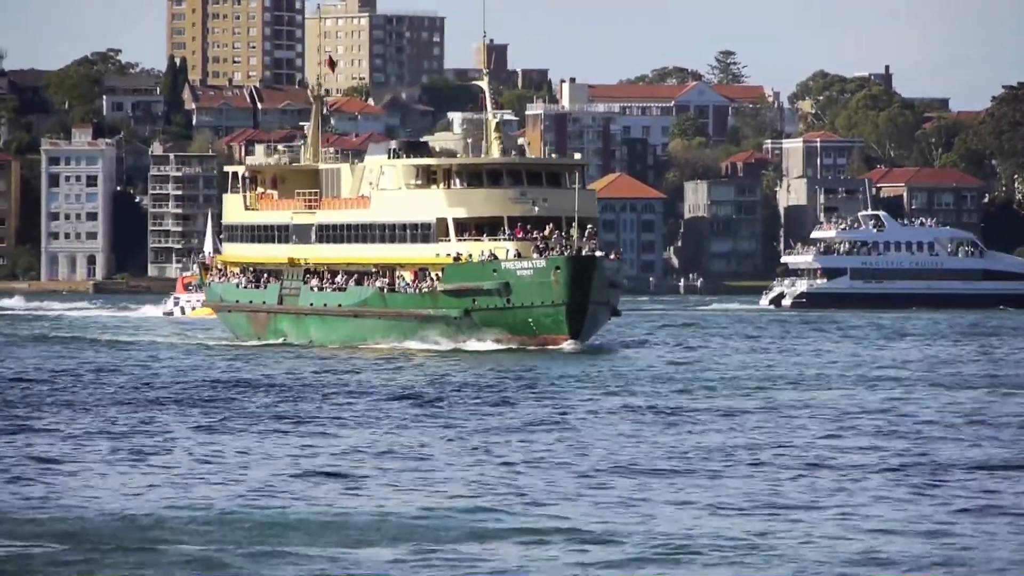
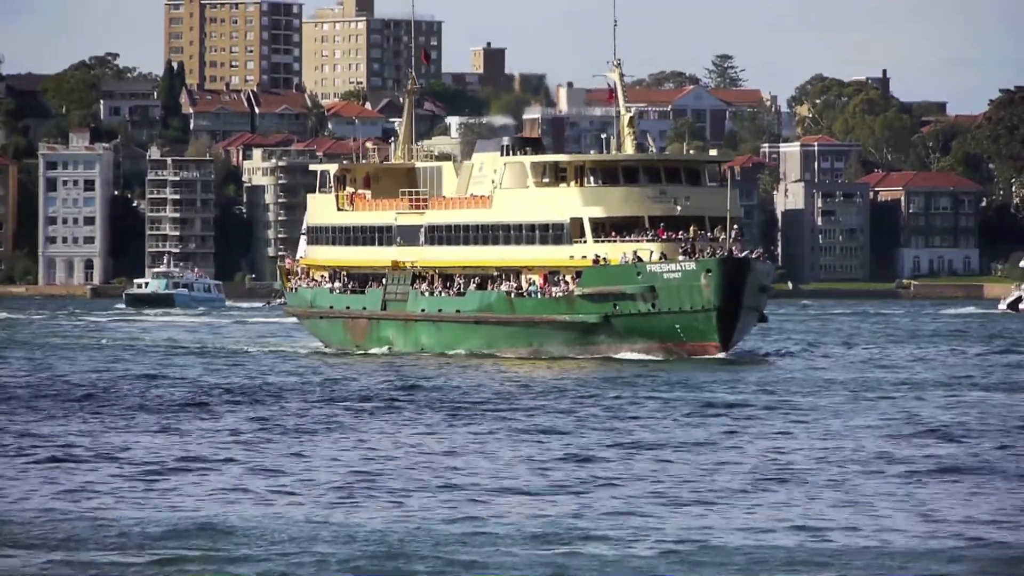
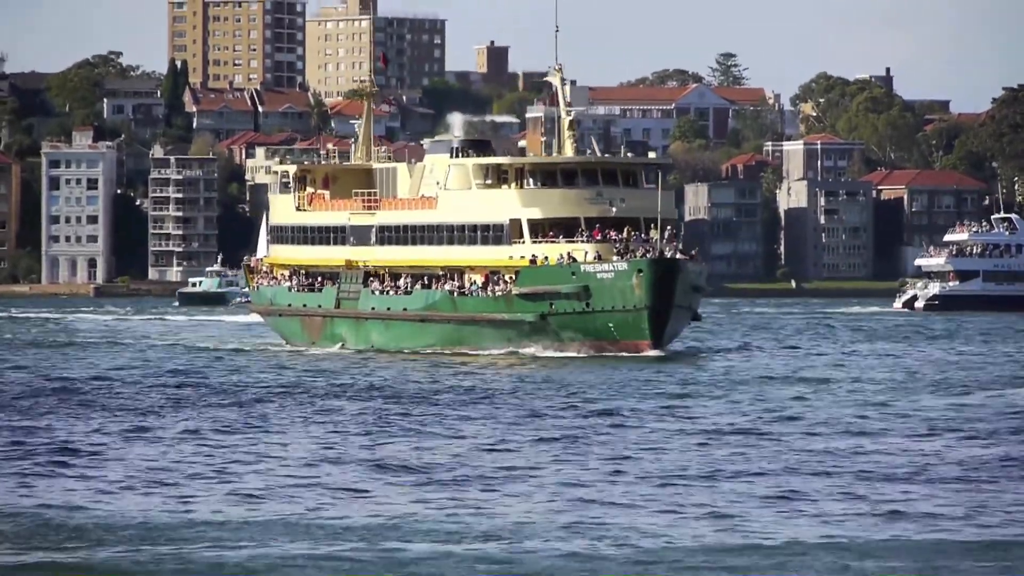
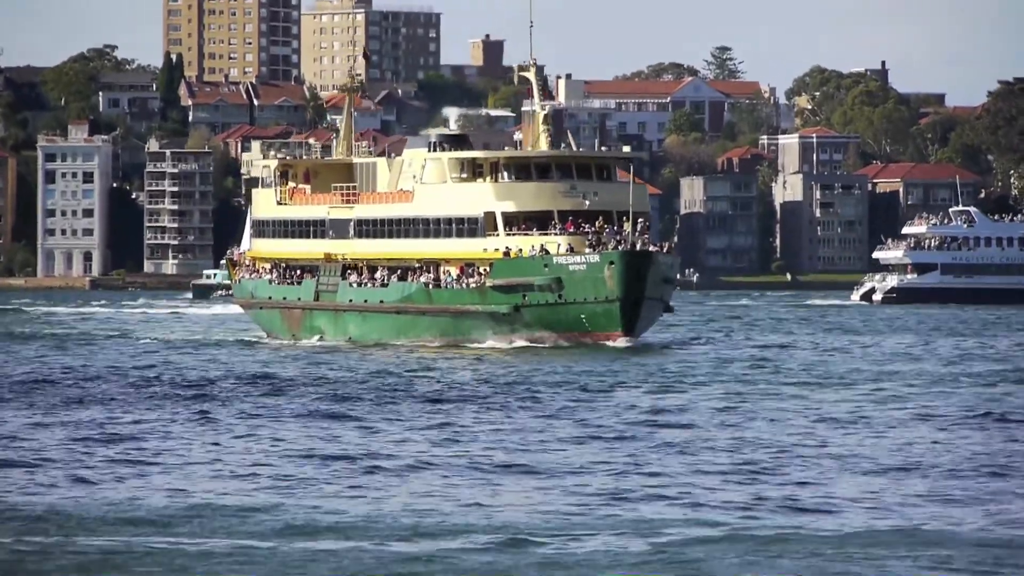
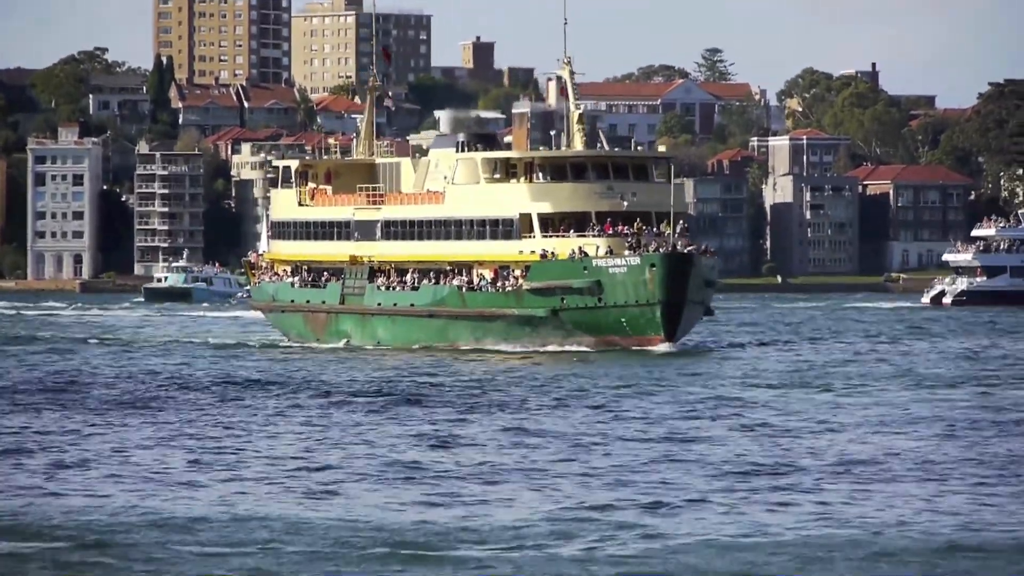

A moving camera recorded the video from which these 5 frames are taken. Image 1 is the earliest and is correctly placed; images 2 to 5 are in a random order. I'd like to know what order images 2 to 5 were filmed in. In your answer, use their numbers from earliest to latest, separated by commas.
4, 3, 5, 2
